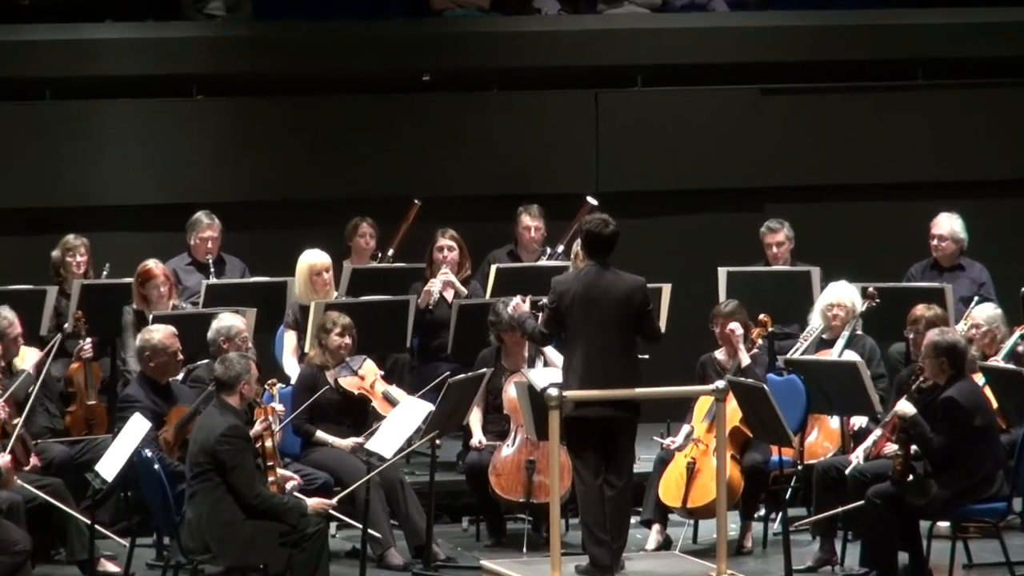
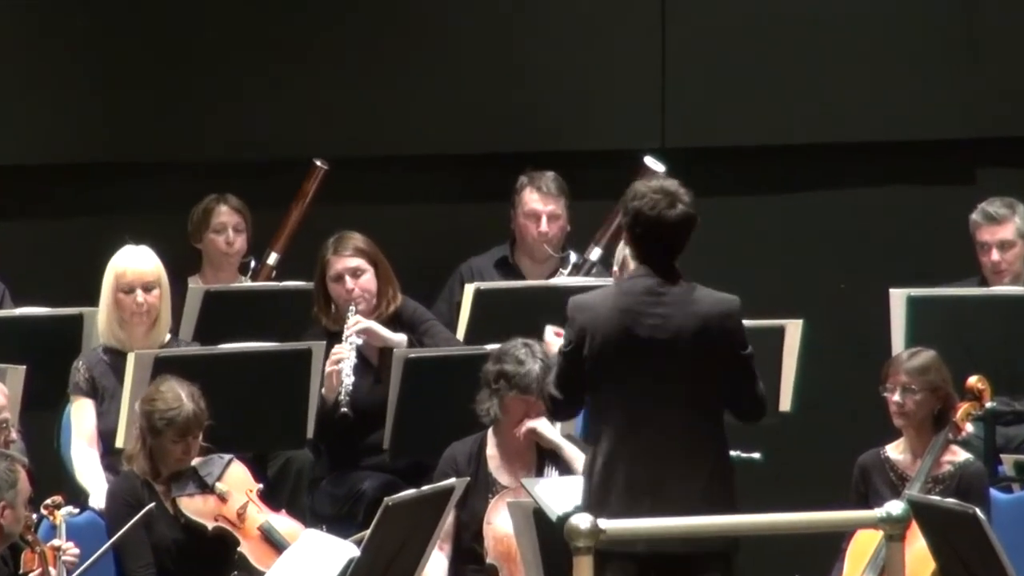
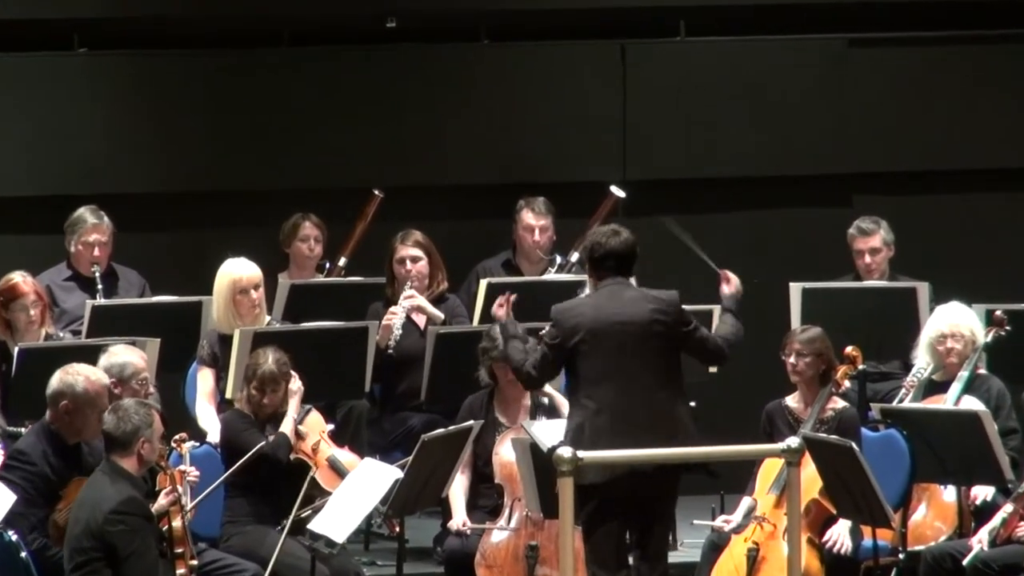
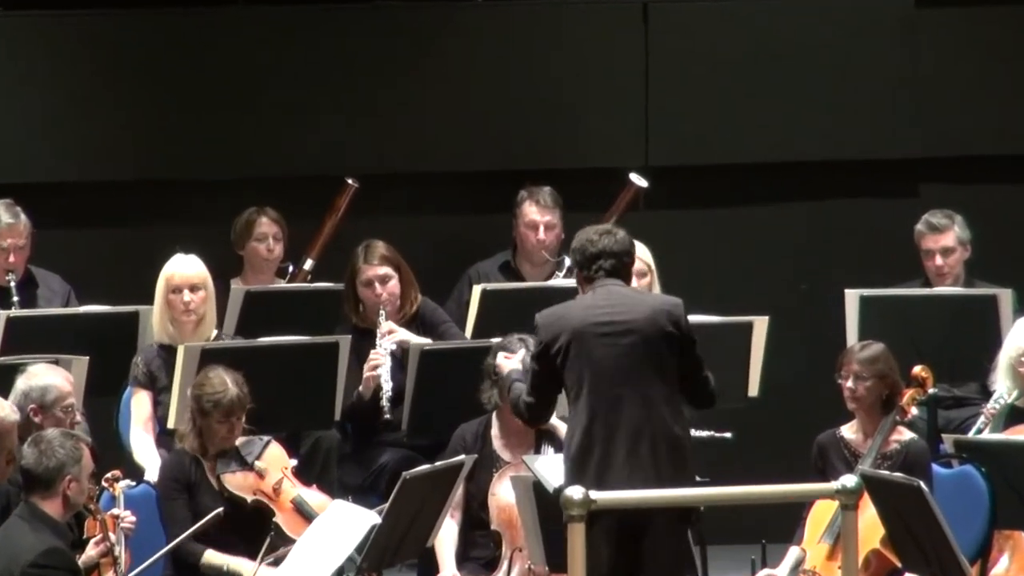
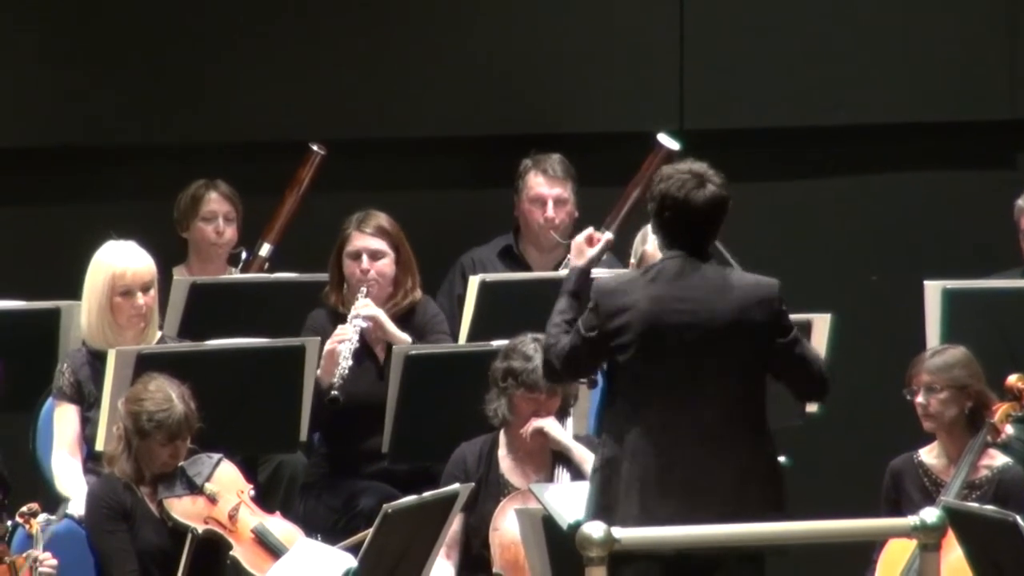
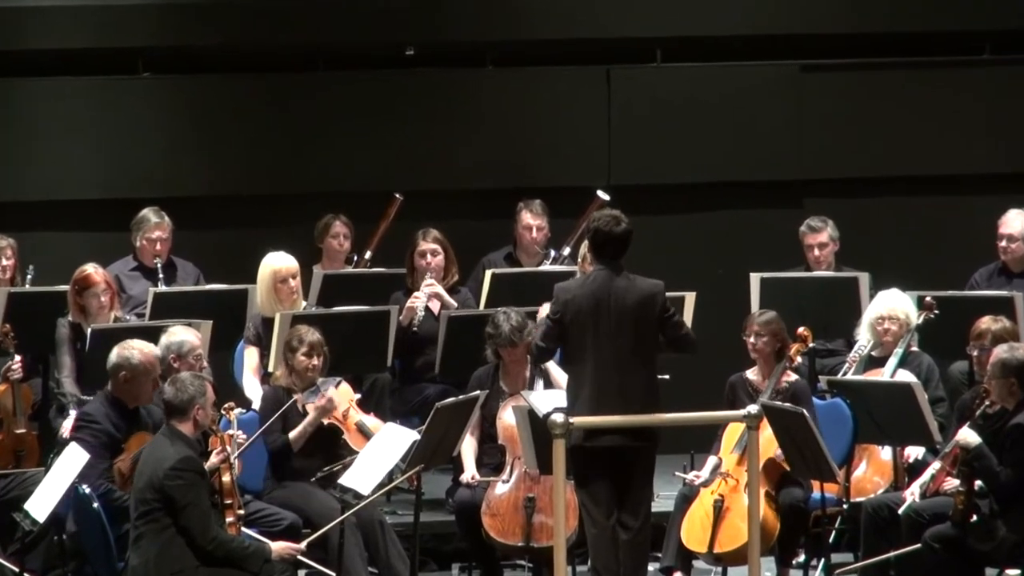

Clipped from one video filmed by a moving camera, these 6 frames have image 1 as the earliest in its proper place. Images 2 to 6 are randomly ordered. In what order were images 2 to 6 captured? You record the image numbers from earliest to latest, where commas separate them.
6, 3, 4, 2, 5
